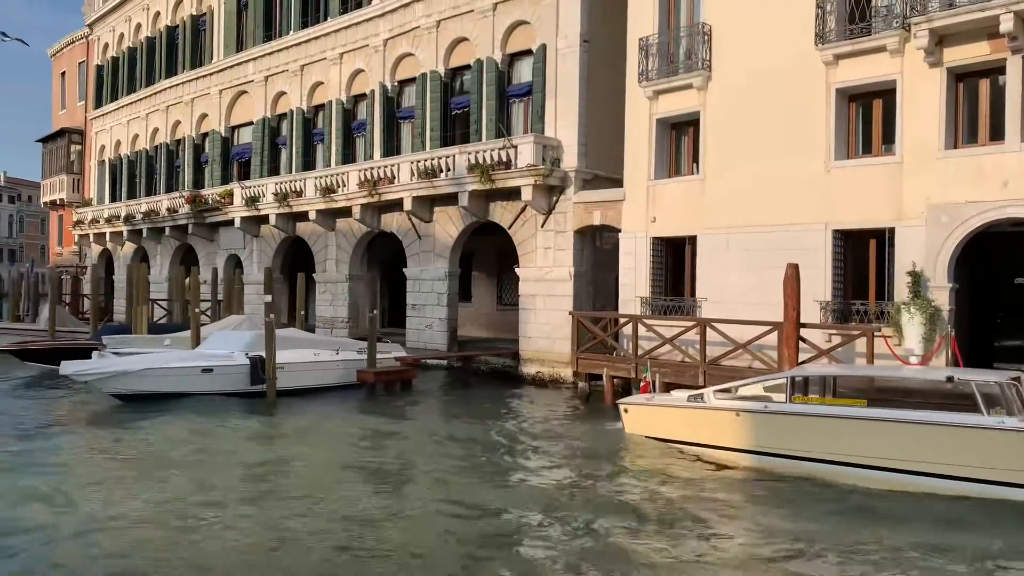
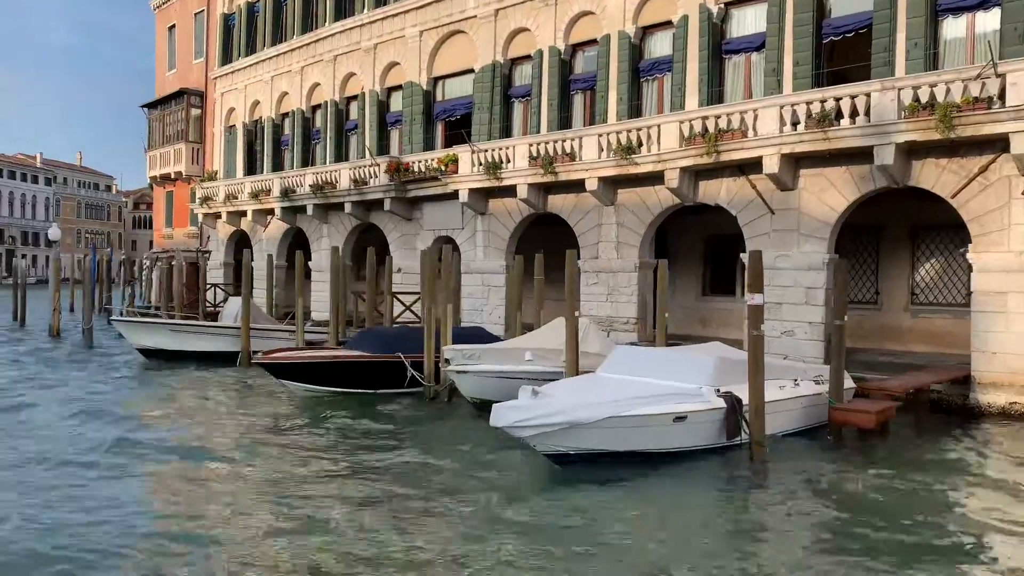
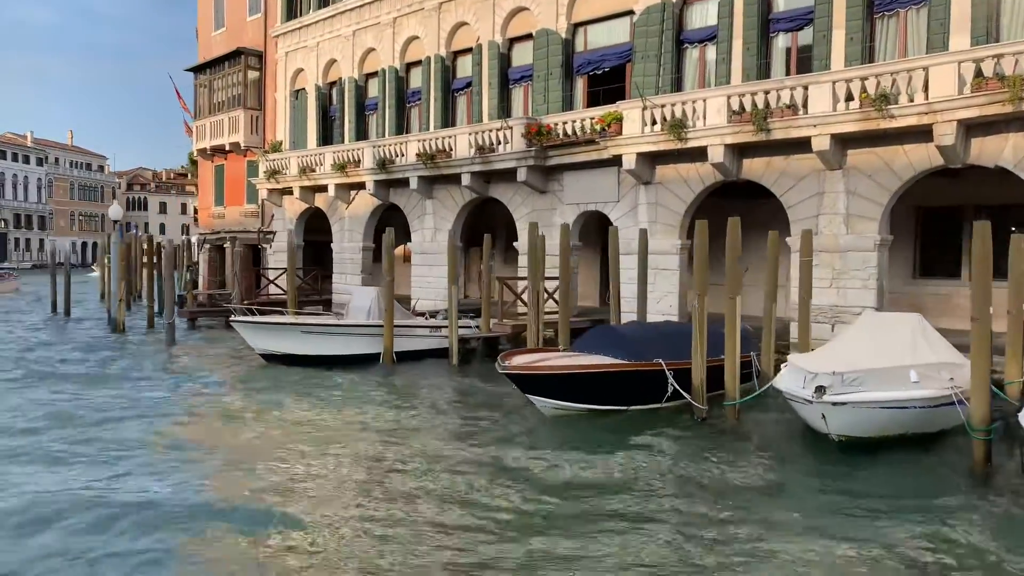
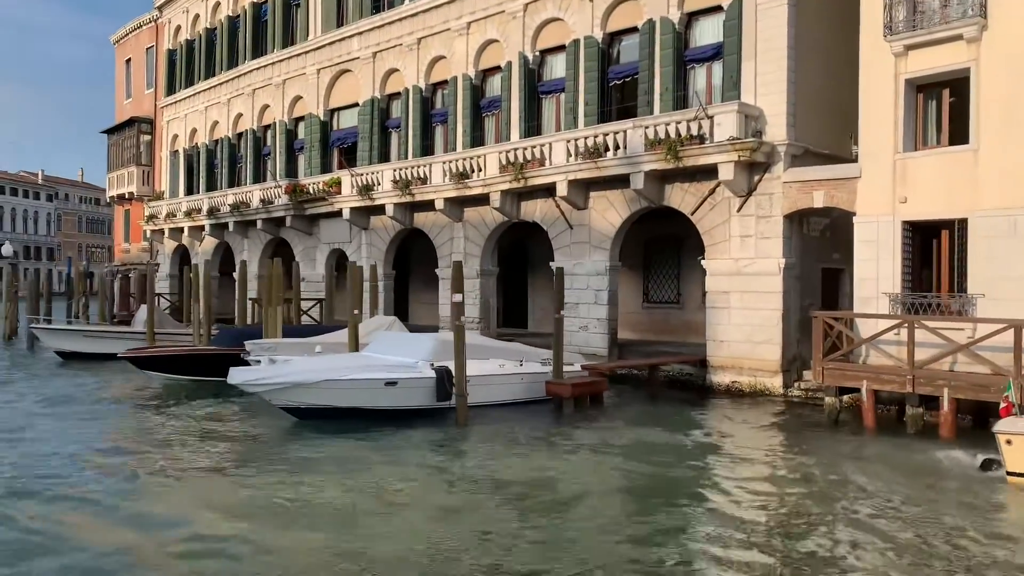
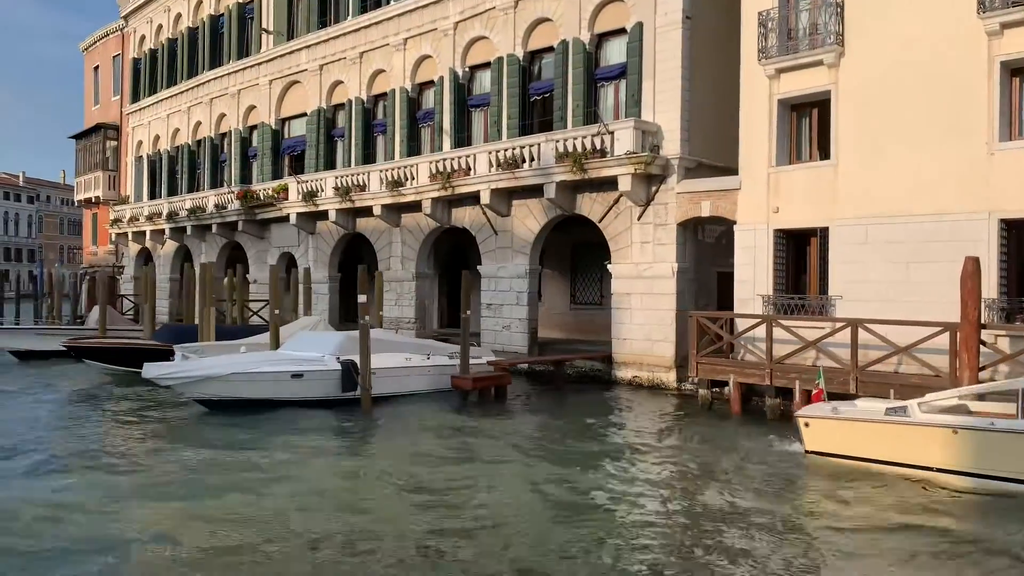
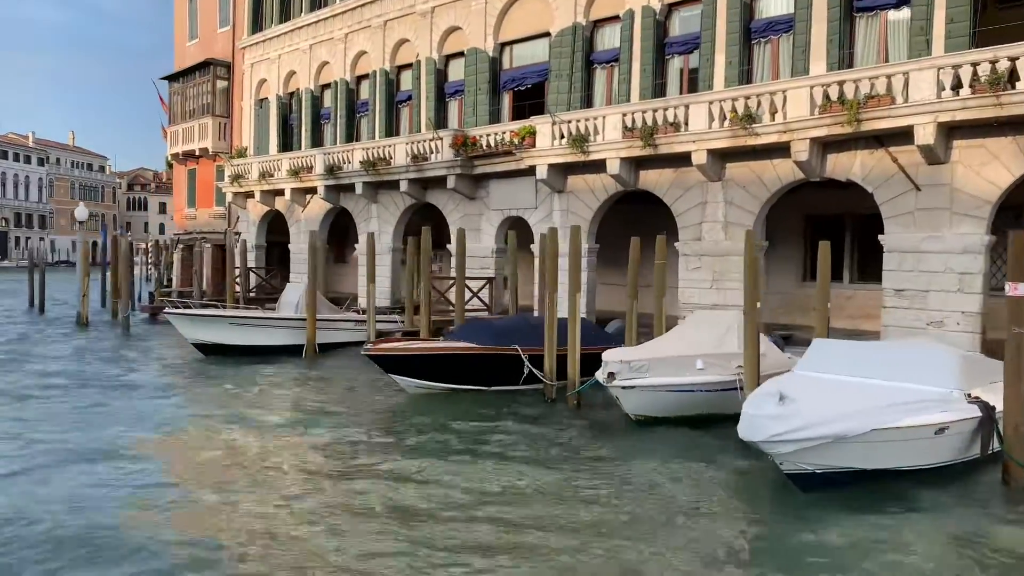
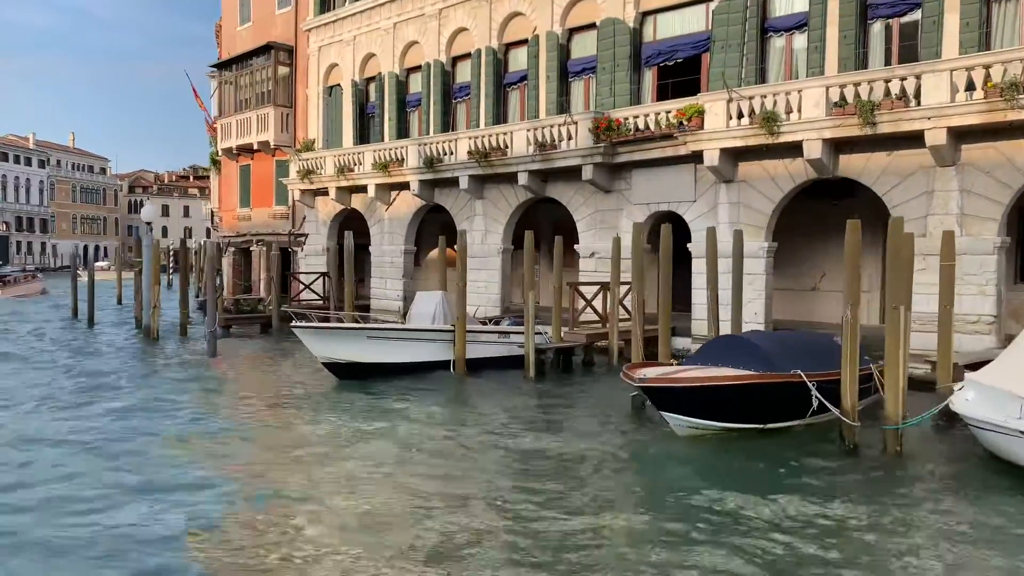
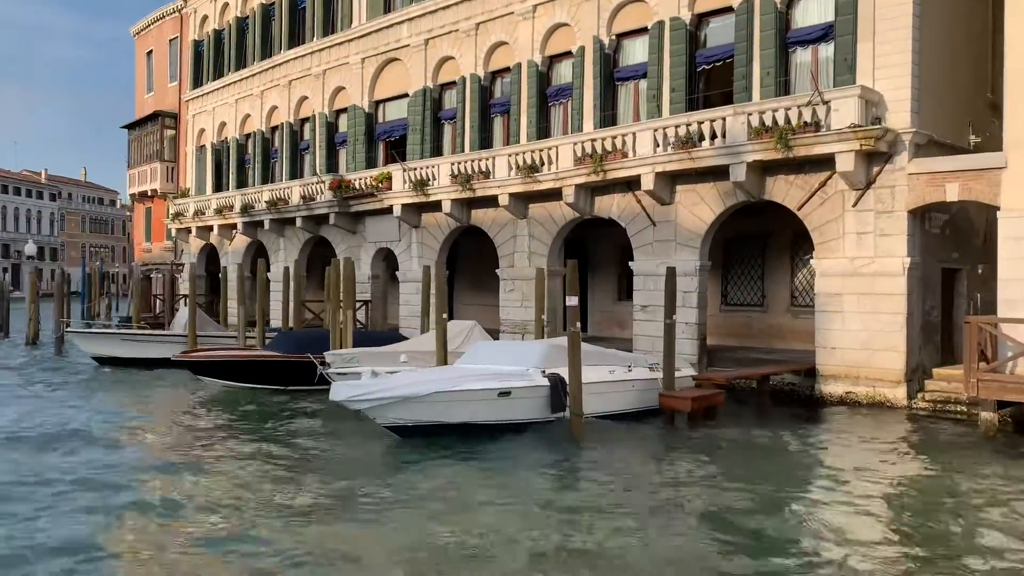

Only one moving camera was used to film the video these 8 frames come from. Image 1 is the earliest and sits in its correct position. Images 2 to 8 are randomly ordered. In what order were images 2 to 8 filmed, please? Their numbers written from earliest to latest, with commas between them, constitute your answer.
5, 4, 8, 2, 6, 3, 7
